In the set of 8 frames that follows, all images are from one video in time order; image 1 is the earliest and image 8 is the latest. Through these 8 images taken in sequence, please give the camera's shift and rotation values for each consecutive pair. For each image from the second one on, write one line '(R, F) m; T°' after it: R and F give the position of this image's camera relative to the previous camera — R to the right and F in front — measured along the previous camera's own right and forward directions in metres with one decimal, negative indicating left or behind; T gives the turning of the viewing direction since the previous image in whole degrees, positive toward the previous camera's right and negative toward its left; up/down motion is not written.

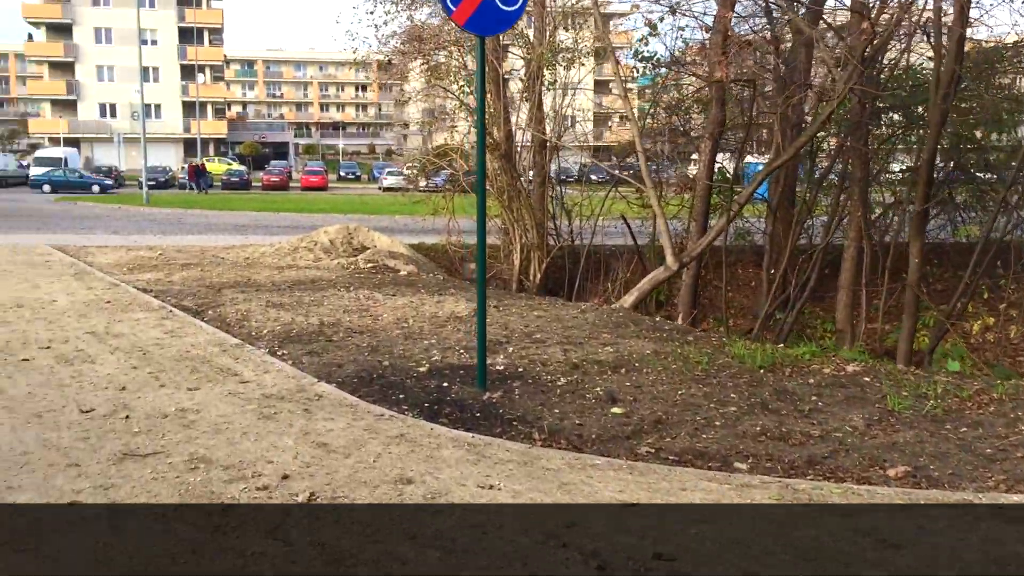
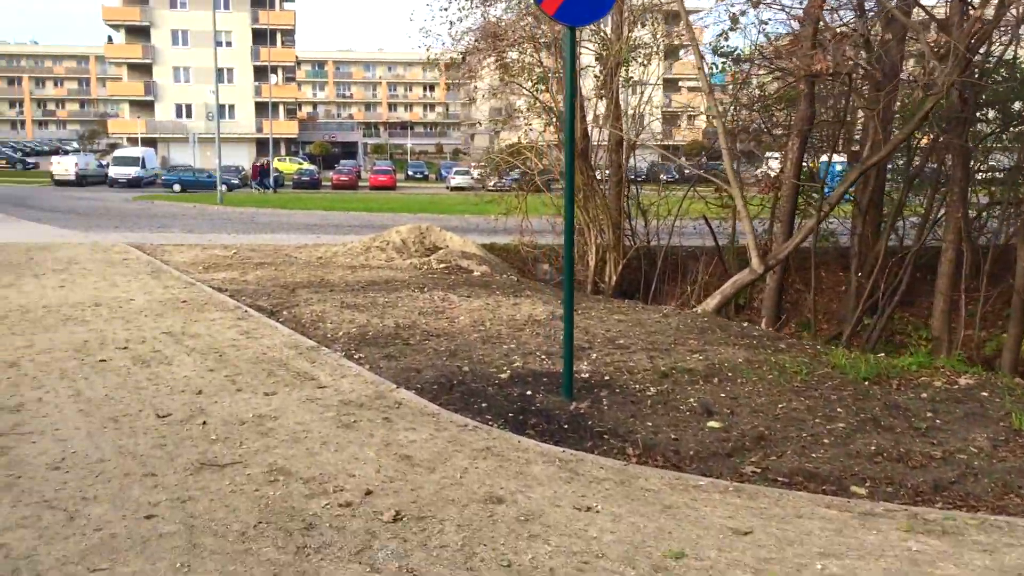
(-0.1, +0.3) m; -4°
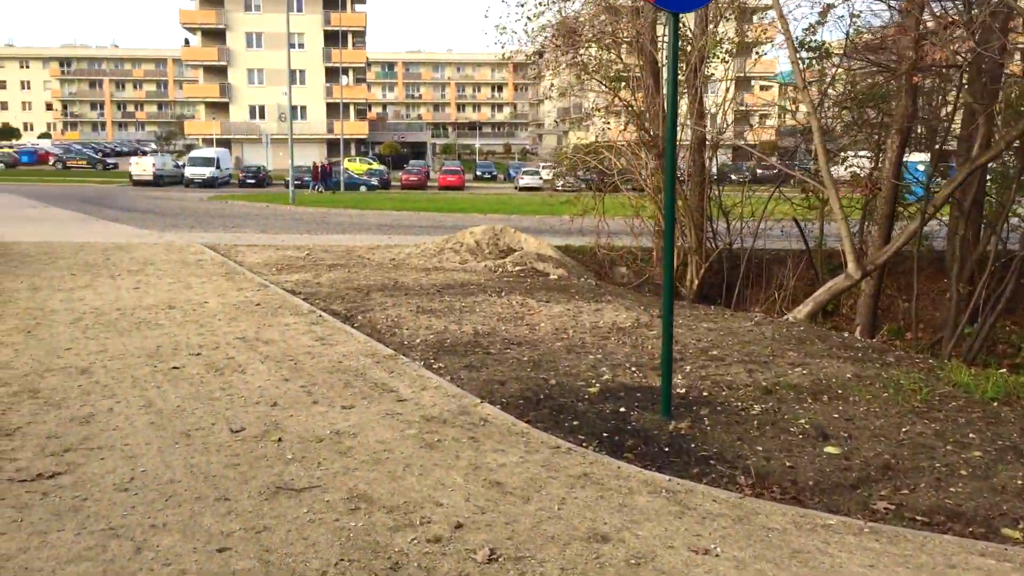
(-0.2, +0.4) m; -4°
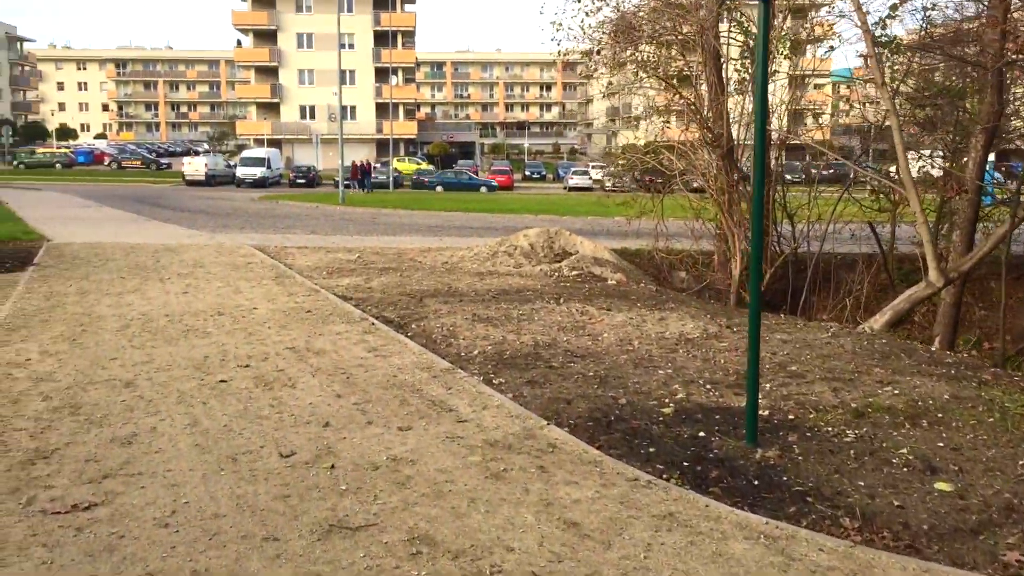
(-0.1, +0.4) m; -3°
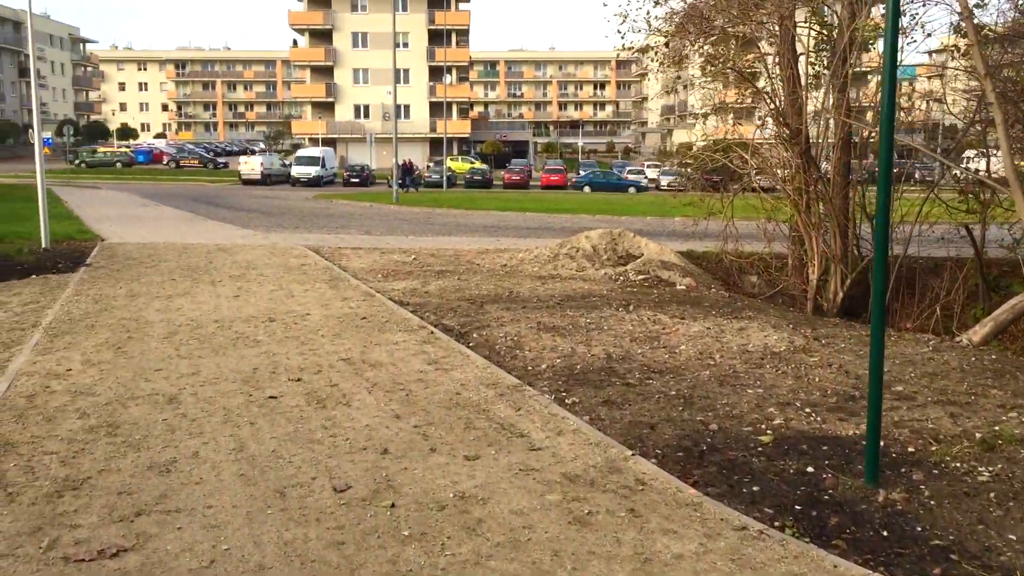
(-0.1, +0.6) m; -3°
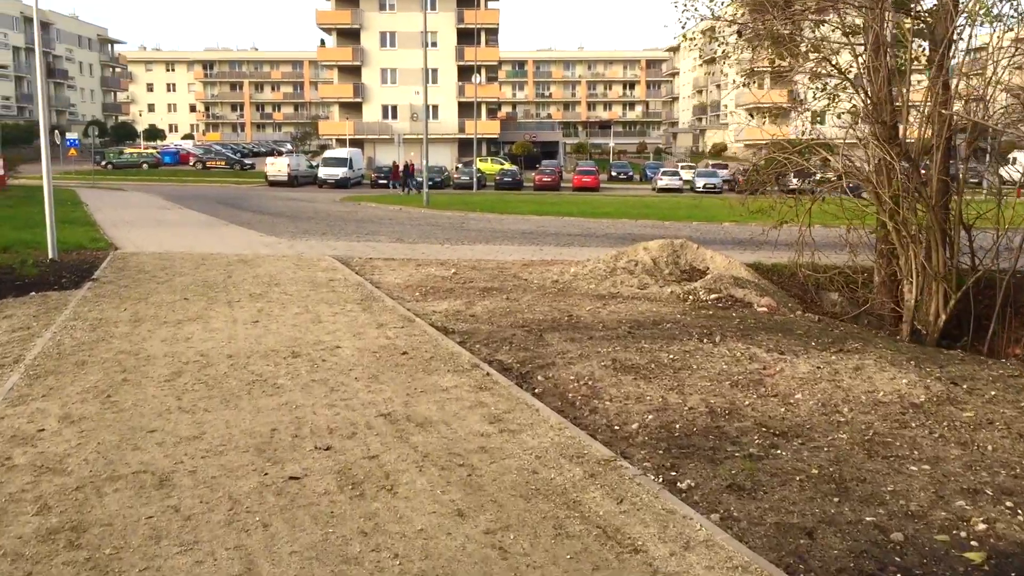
(-0.3, +1.4) m; -1°
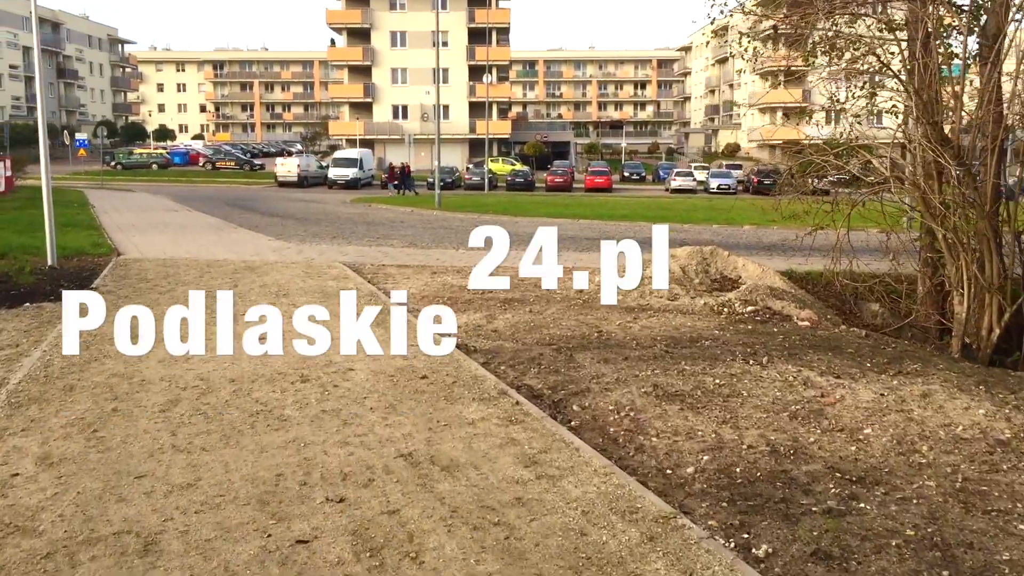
(-0.1, +0.7) m; -1°
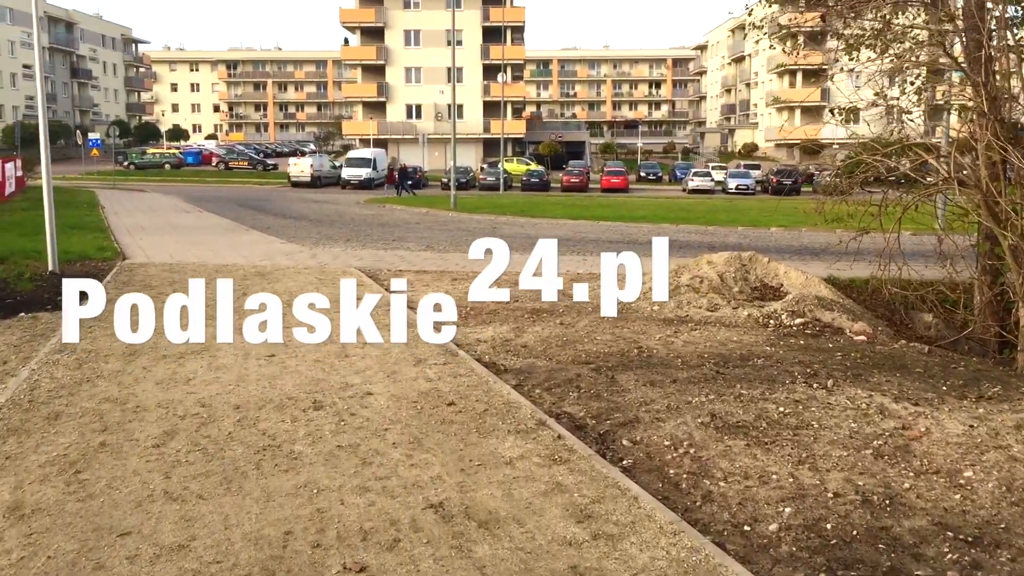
(-0.2, +0.7) m; -1°
